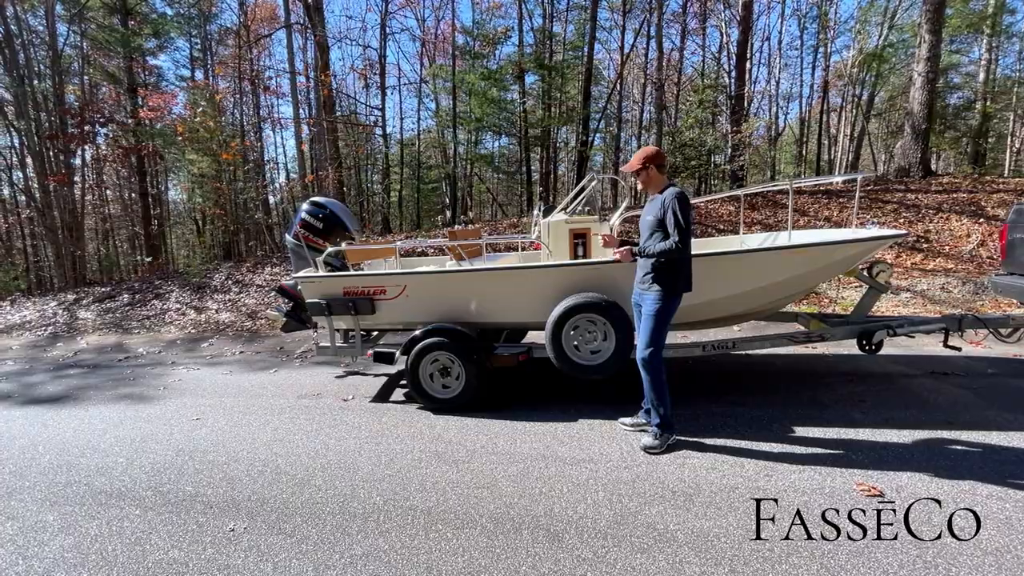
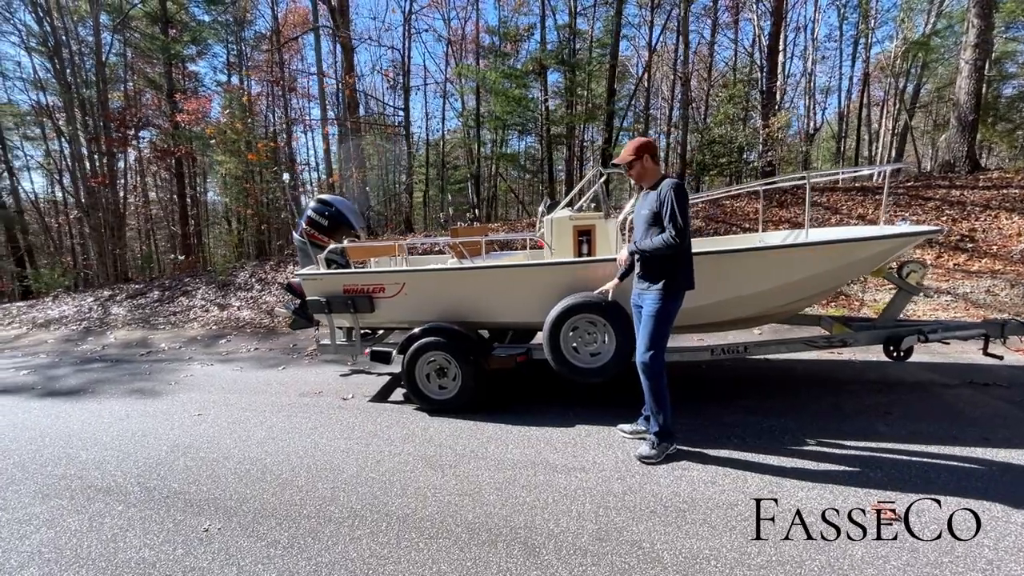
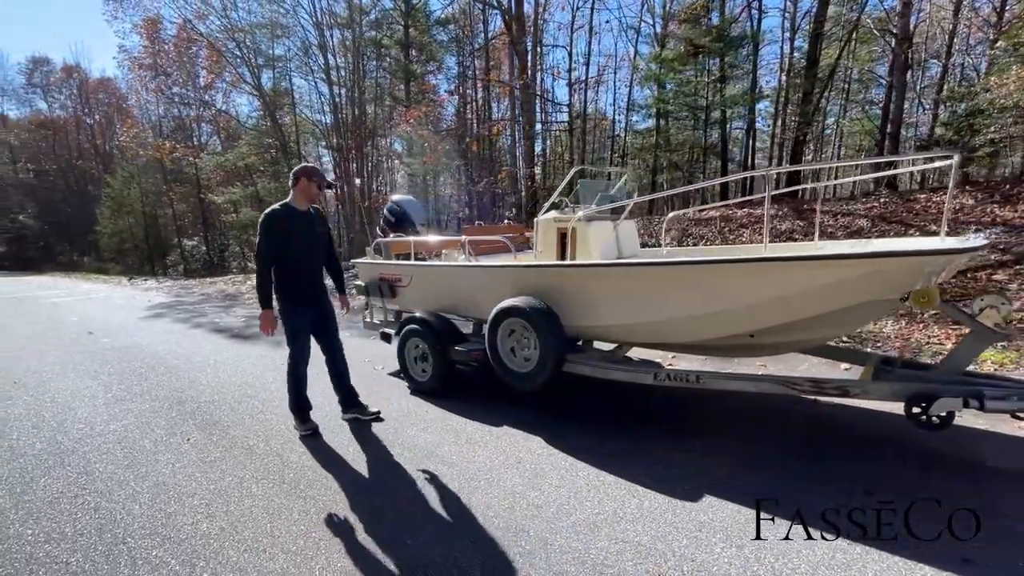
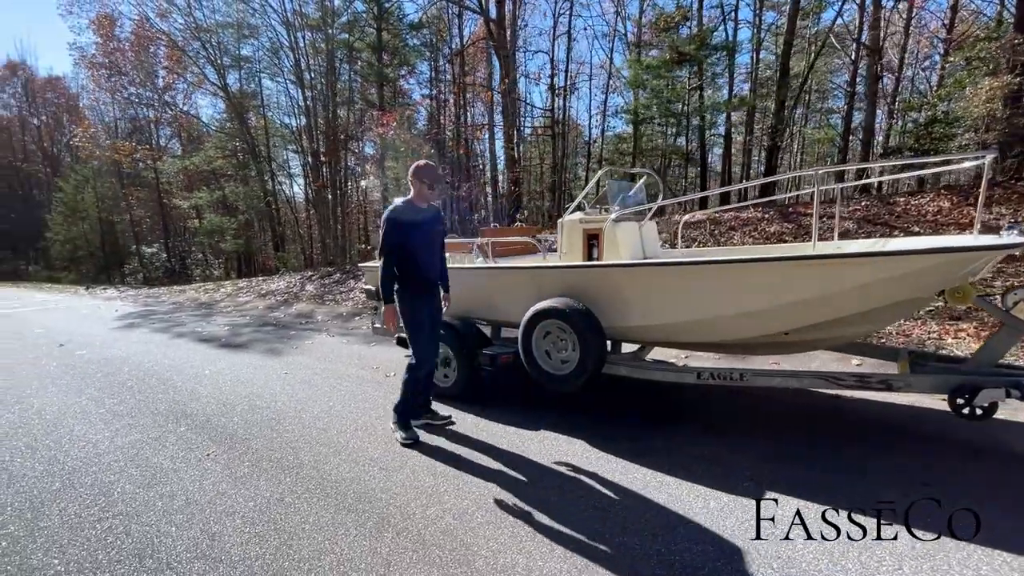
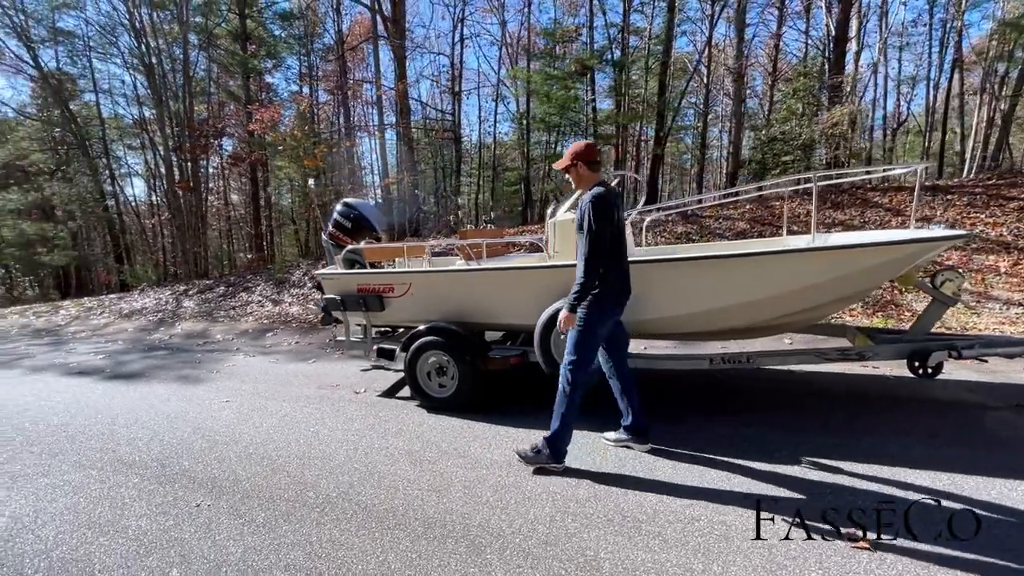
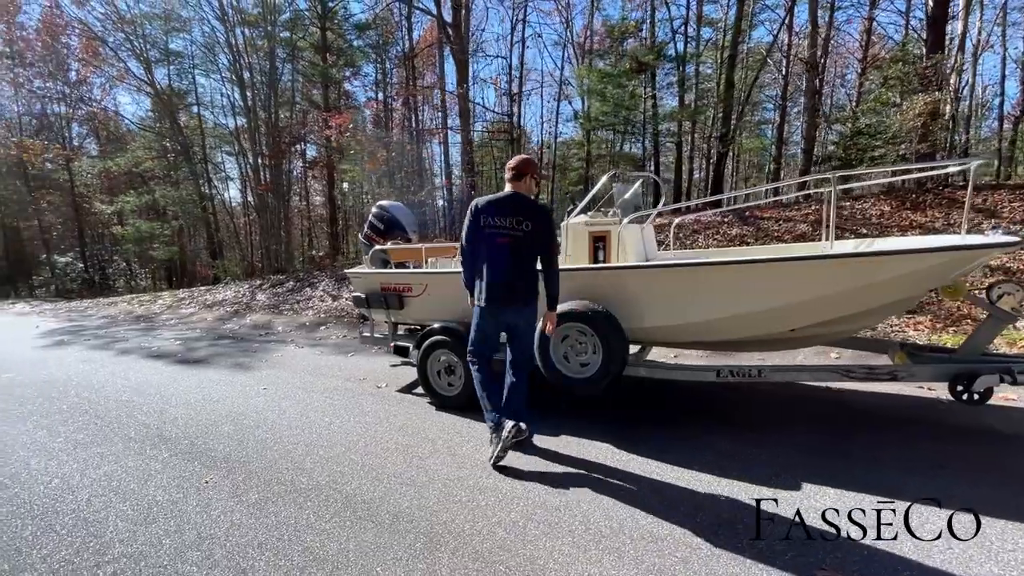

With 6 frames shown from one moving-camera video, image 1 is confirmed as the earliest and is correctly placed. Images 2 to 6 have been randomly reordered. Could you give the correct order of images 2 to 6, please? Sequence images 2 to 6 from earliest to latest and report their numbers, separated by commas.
2, 5, 6, 4, 3
